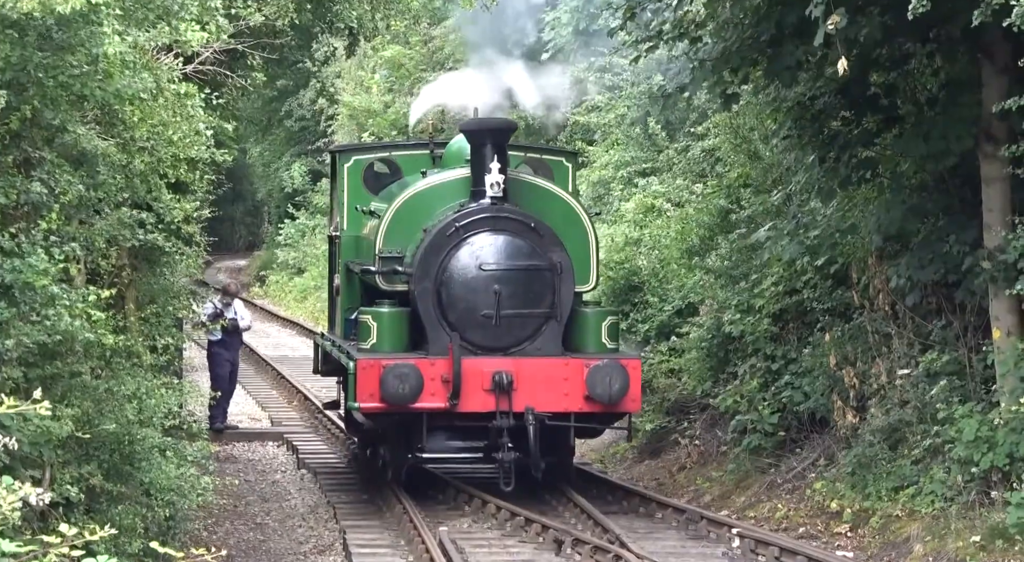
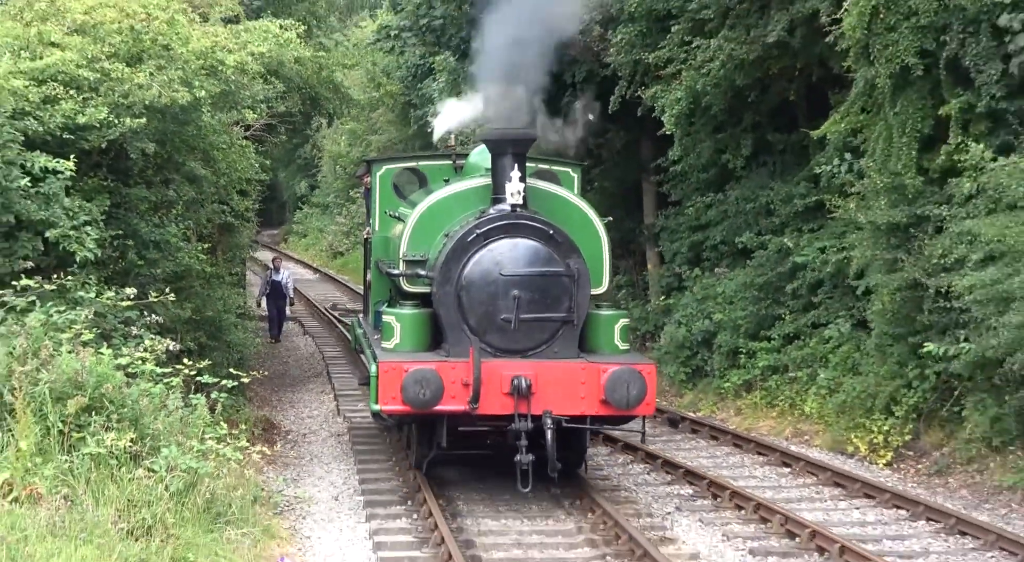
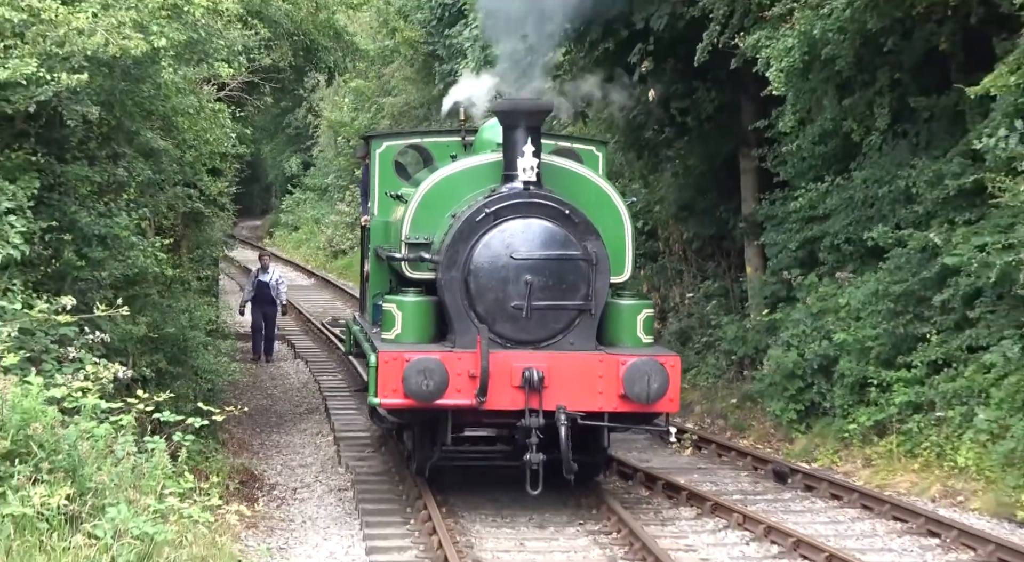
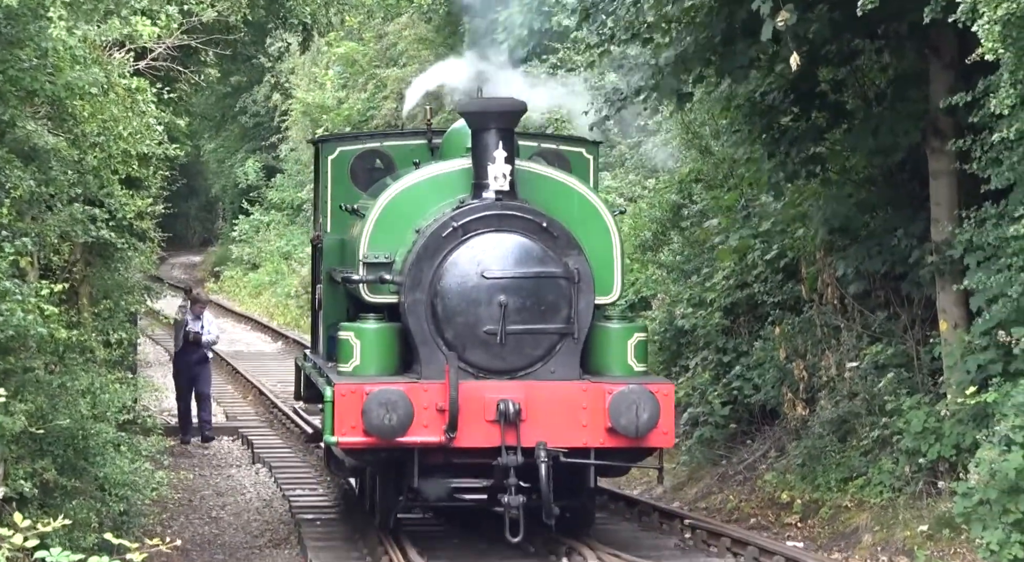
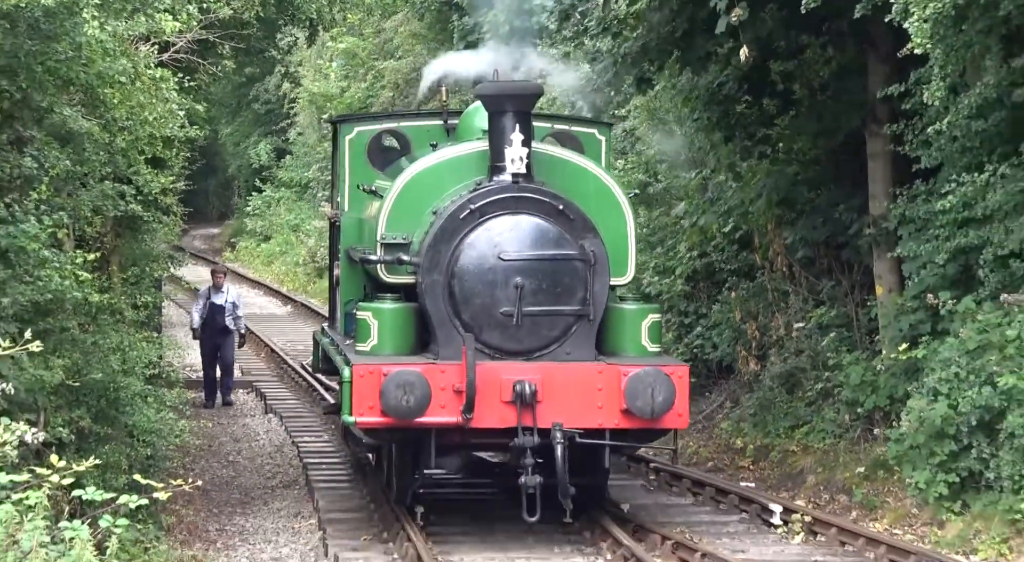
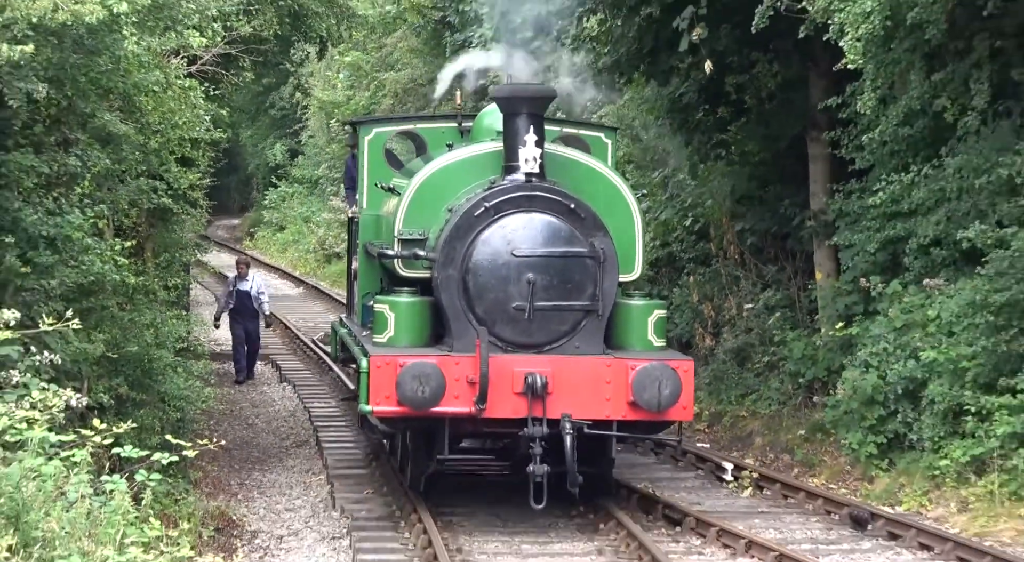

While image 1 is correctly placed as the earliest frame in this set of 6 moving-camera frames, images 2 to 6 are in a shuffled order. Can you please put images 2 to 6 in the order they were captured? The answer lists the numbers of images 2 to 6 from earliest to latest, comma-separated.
4, 5, 6, 3, 2
